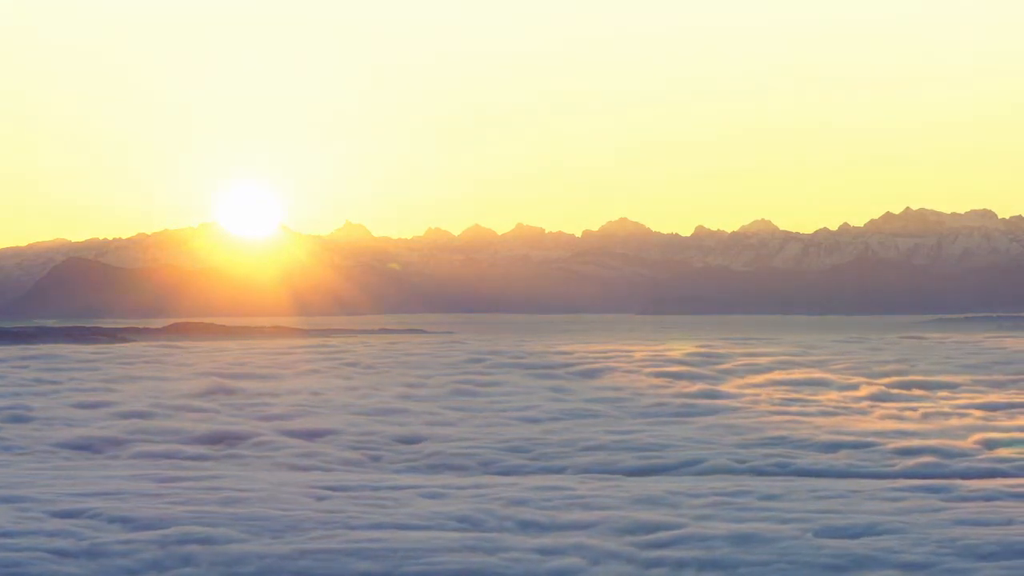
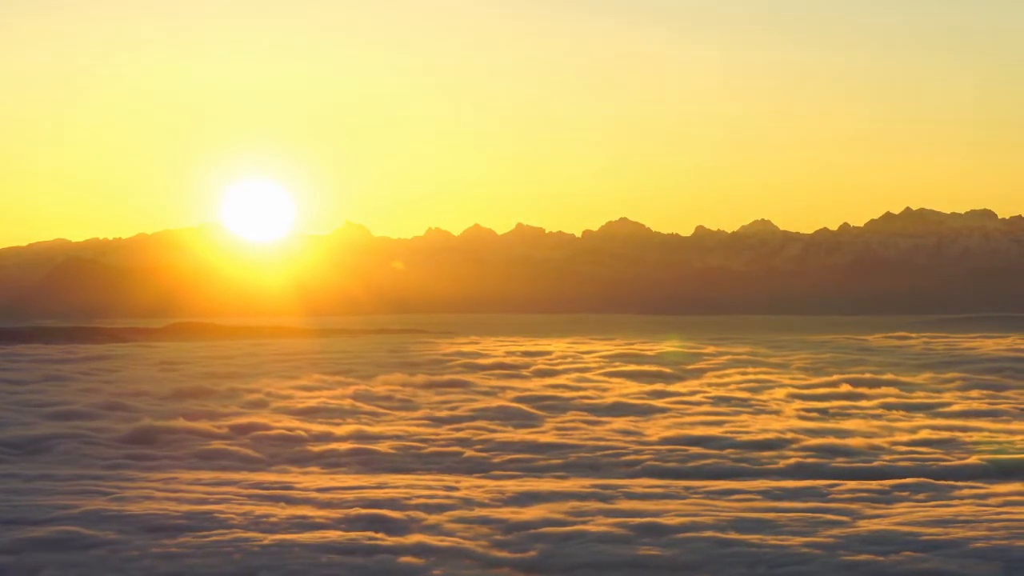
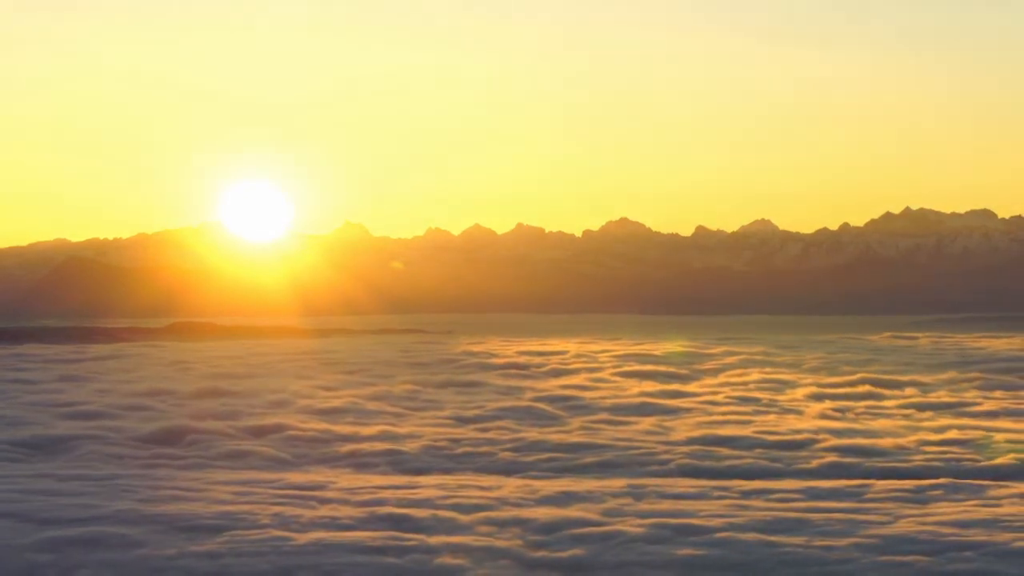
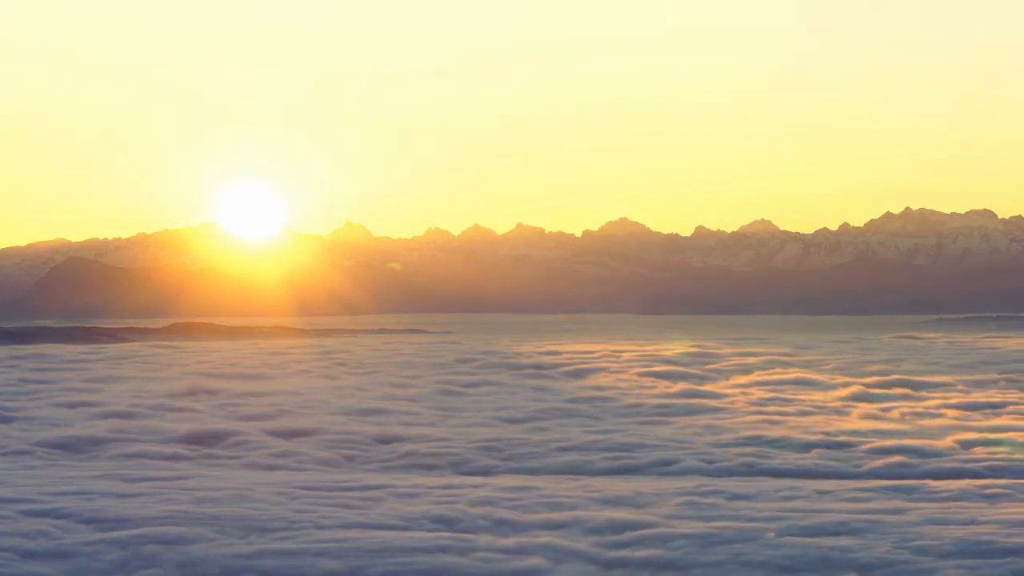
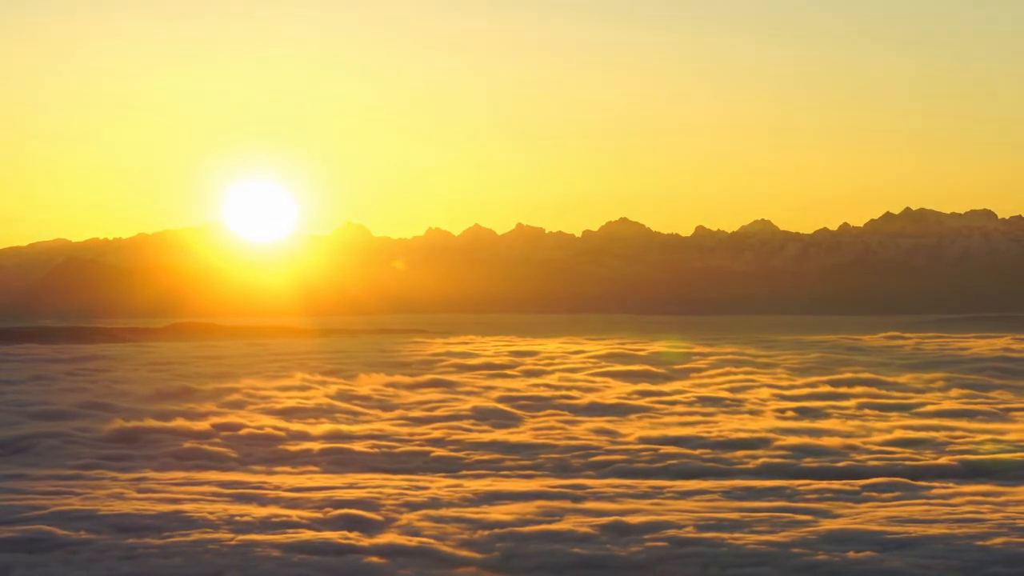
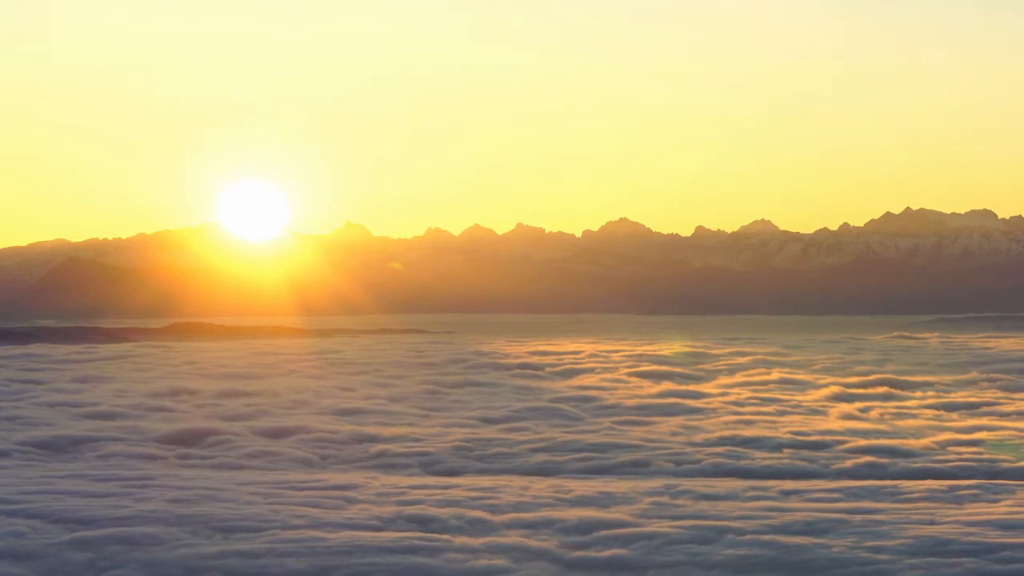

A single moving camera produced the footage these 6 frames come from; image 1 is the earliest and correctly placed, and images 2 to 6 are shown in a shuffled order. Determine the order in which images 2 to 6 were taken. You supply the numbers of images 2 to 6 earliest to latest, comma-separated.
4, 6, 3, 2, 5
